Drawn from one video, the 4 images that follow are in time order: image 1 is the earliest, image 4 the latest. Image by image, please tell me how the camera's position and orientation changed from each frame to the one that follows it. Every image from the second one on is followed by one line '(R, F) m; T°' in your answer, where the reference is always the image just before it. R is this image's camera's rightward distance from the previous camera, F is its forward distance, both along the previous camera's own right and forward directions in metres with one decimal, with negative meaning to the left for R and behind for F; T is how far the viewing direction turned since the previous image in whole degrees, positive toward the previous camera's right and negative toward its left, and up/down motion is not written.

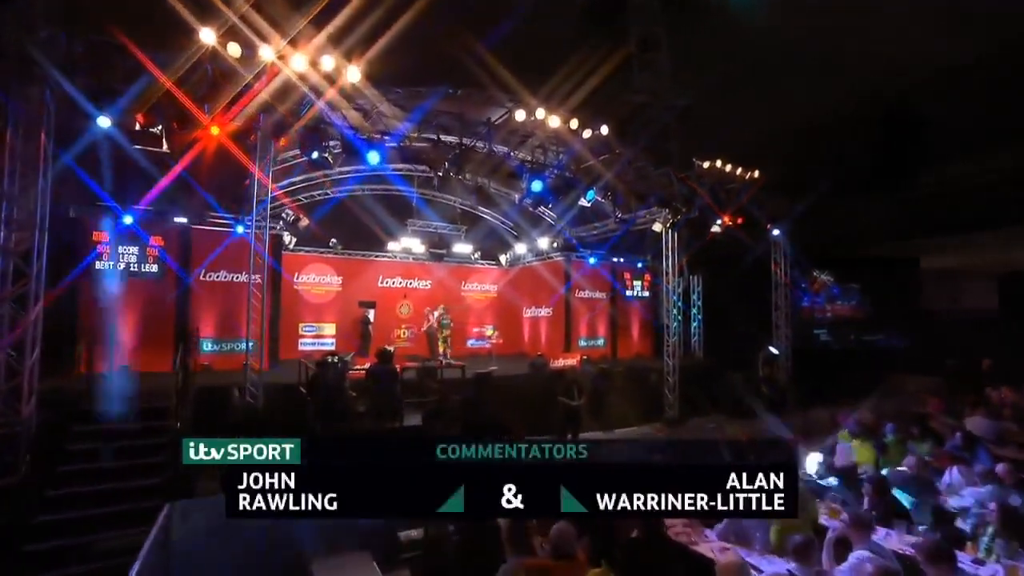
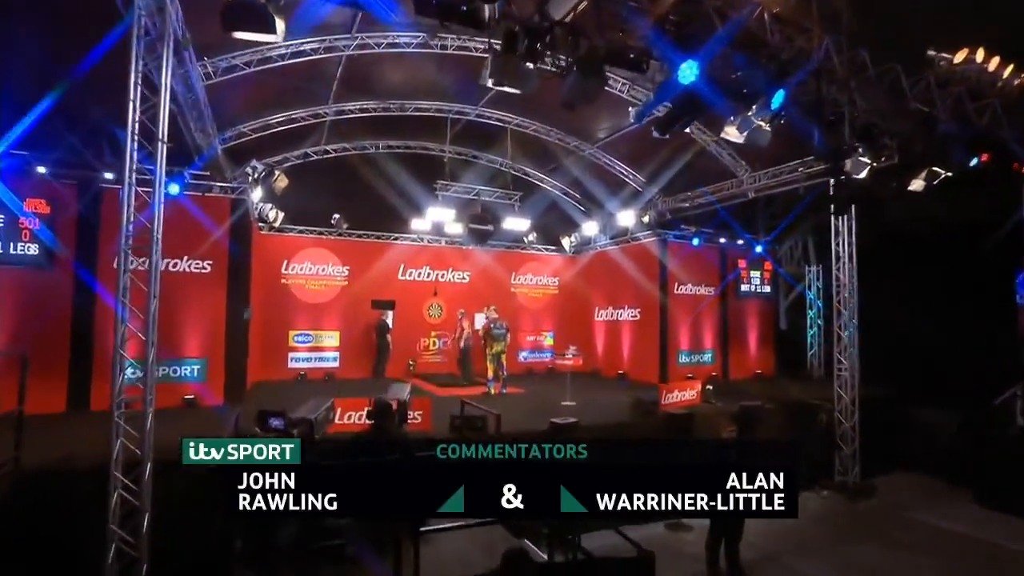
(-0.8, +4.6) m; -3°
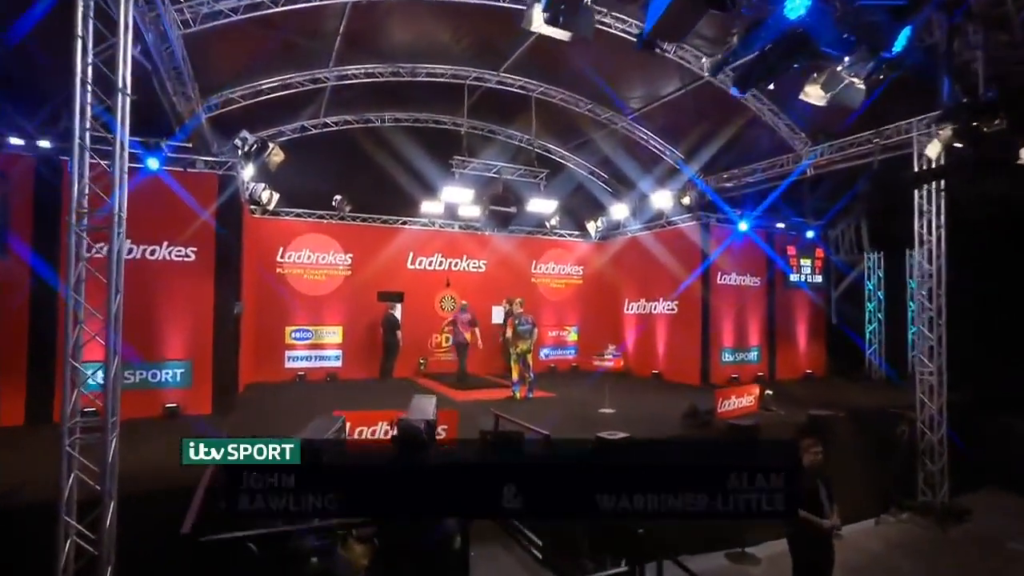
(-0.5, +1.2) m; 0°
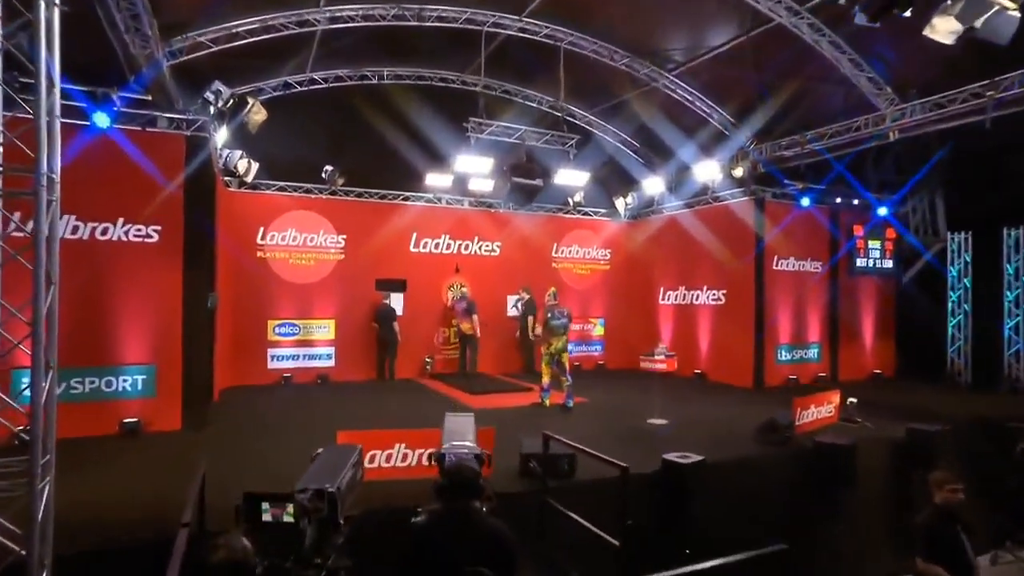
(-0.5, +1.4) m; +1°
